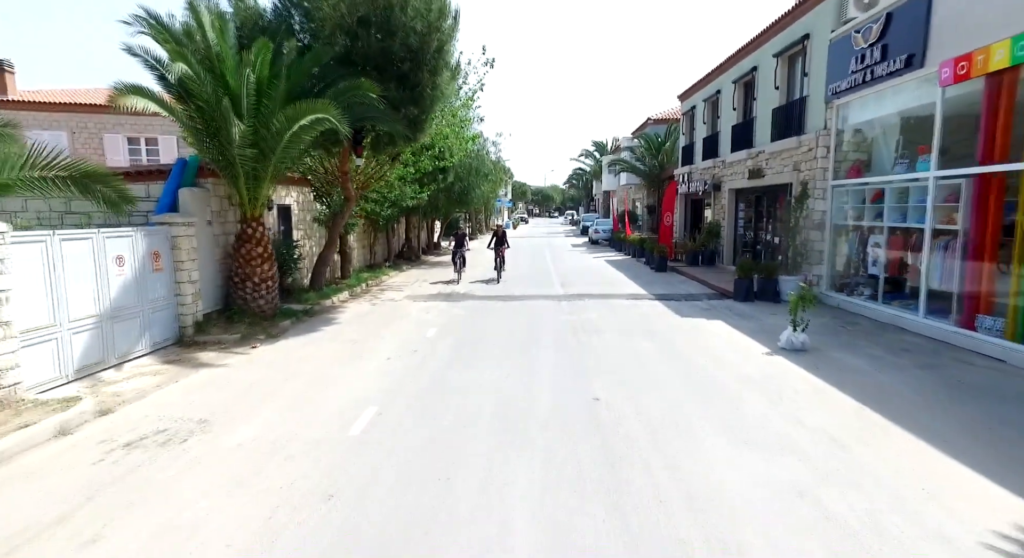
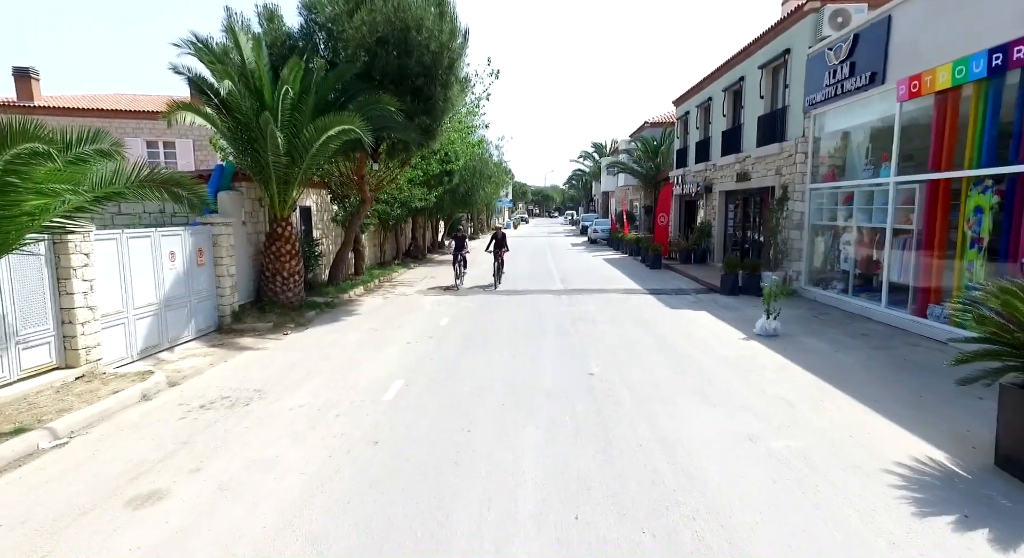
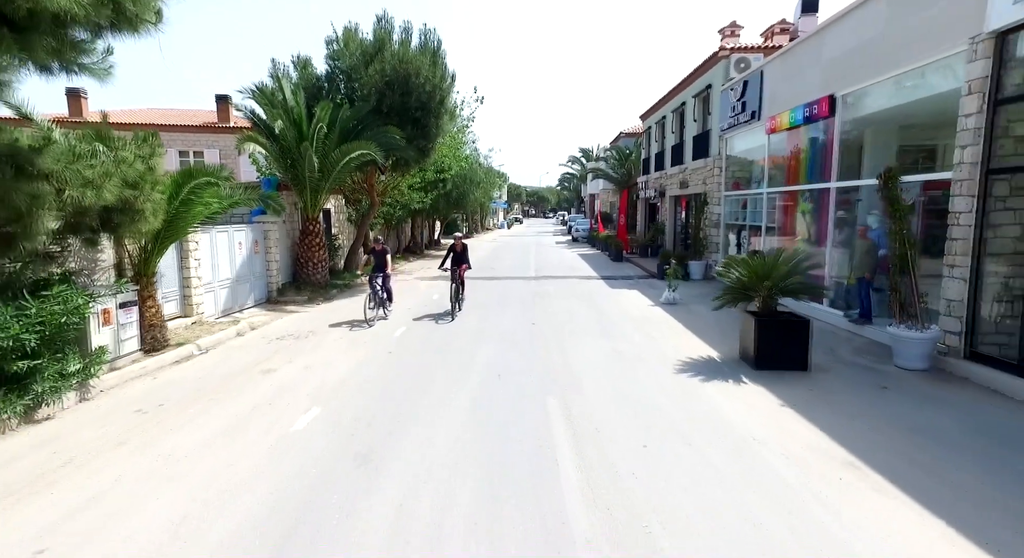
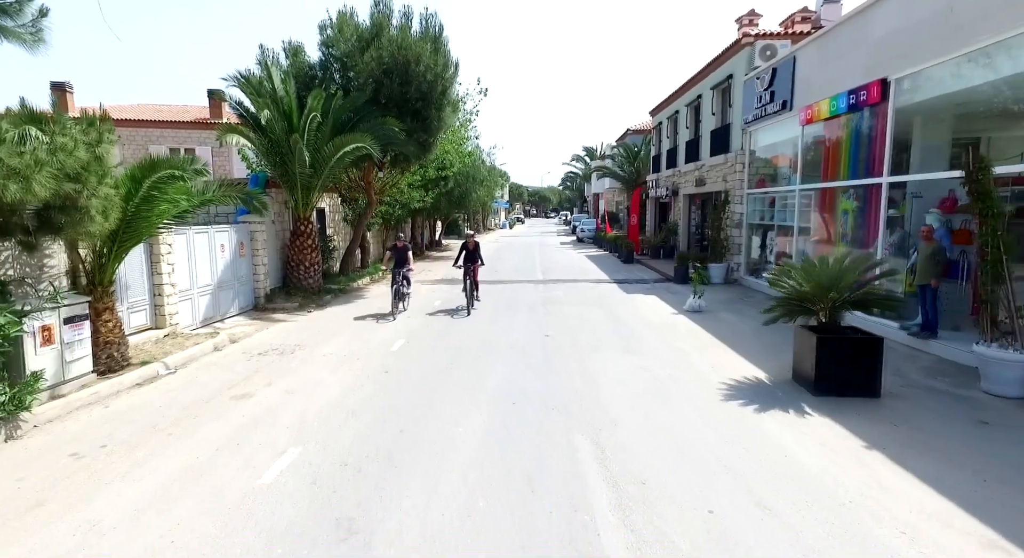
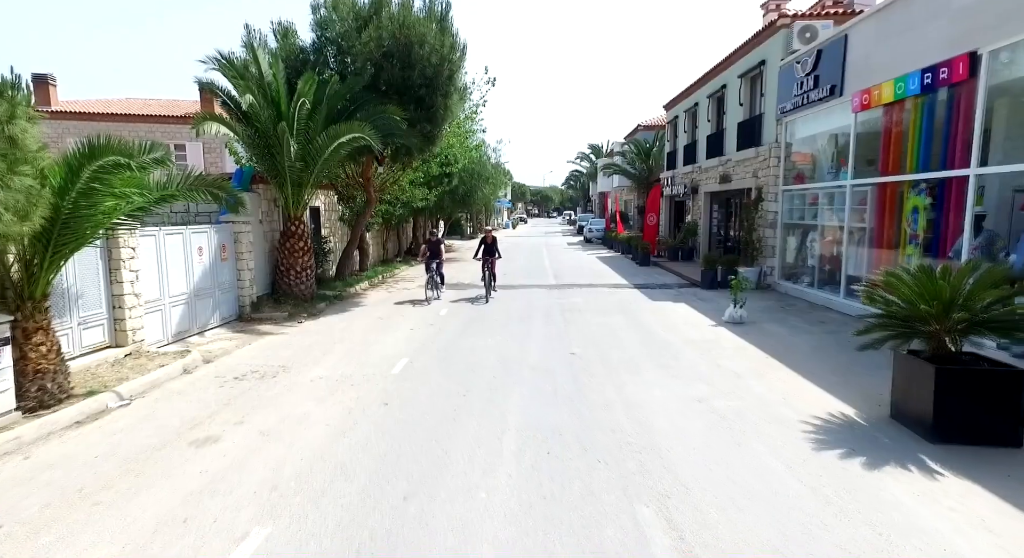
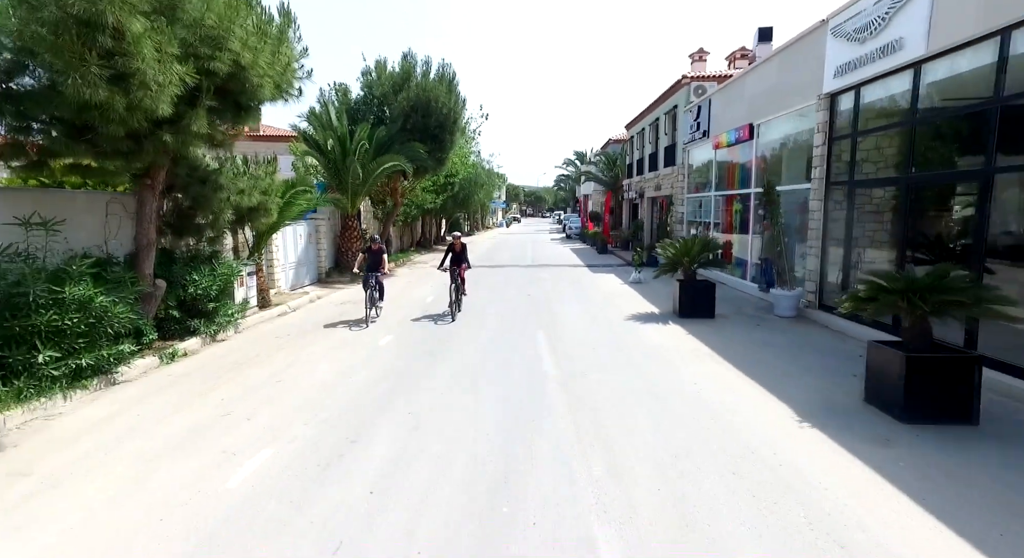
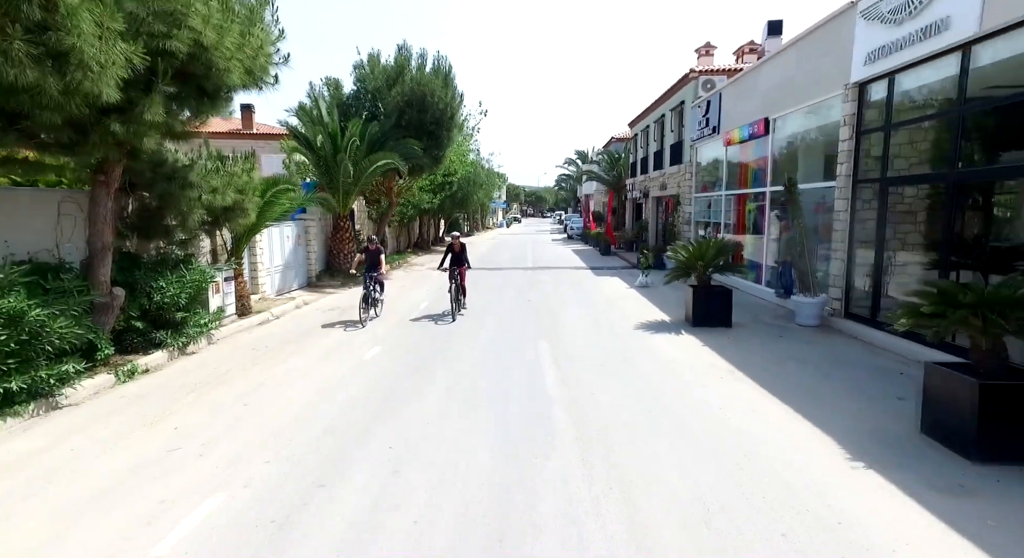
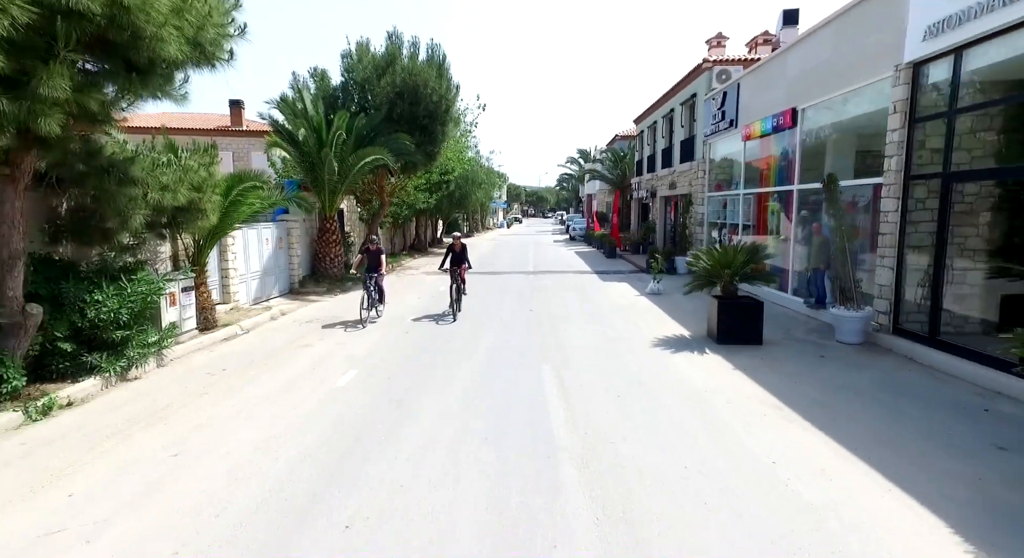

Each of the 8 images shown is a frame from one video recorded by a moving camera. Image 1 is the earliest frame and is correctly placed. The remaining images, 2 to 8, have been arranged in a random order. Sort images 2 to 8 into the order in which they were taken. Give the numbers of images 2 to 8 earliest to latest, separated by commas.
2, 5, 4, 3, 8, 7, 6
